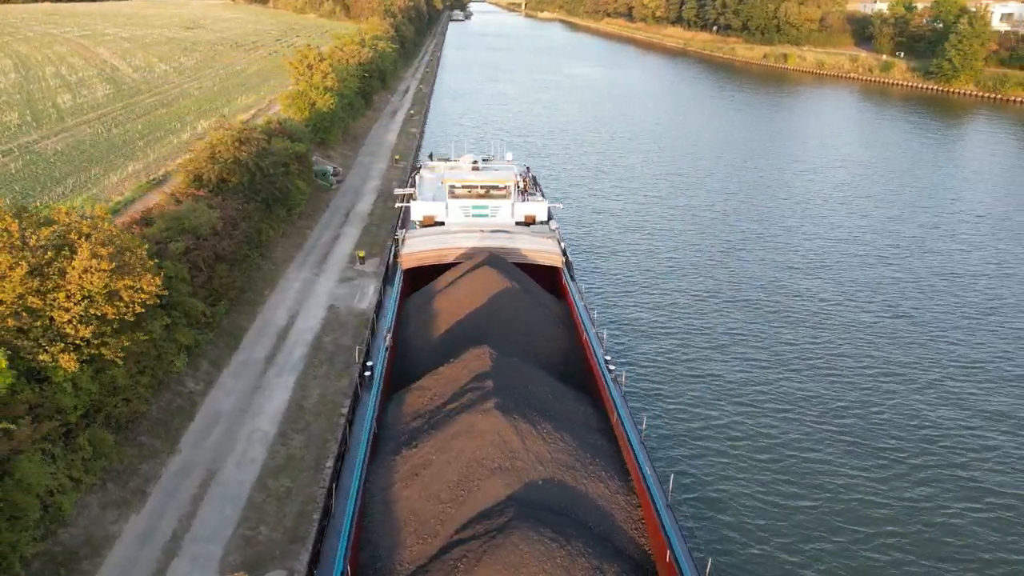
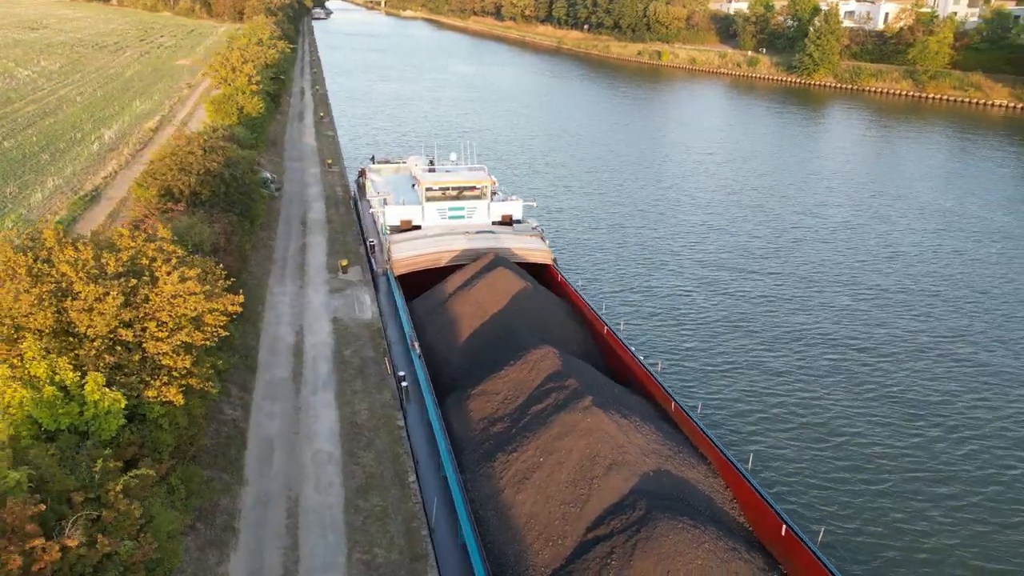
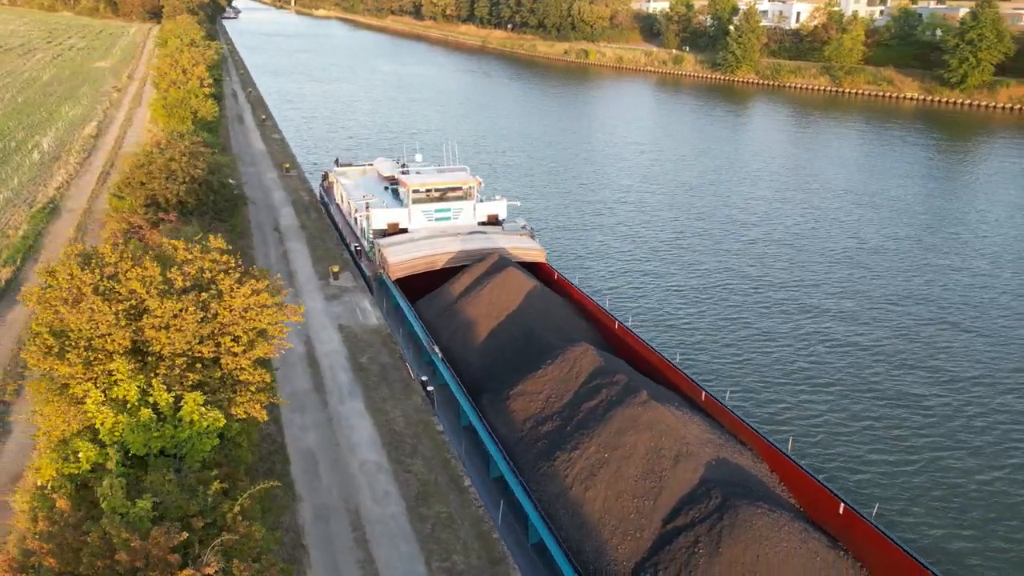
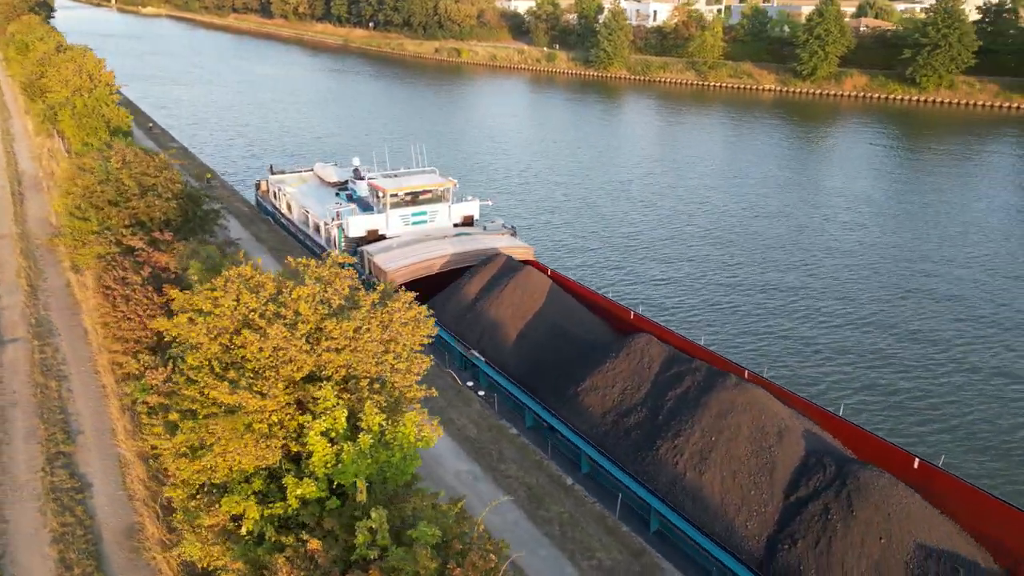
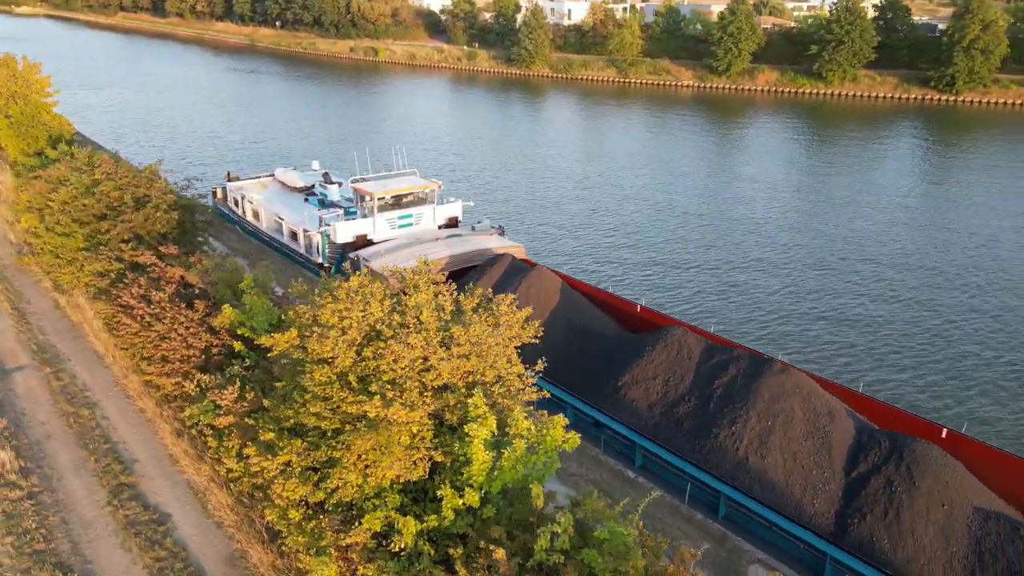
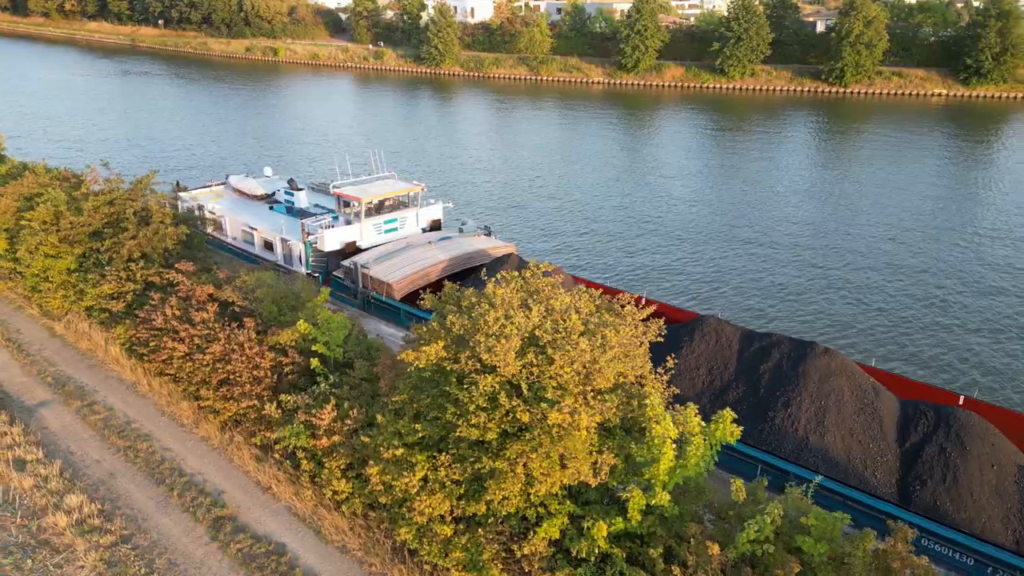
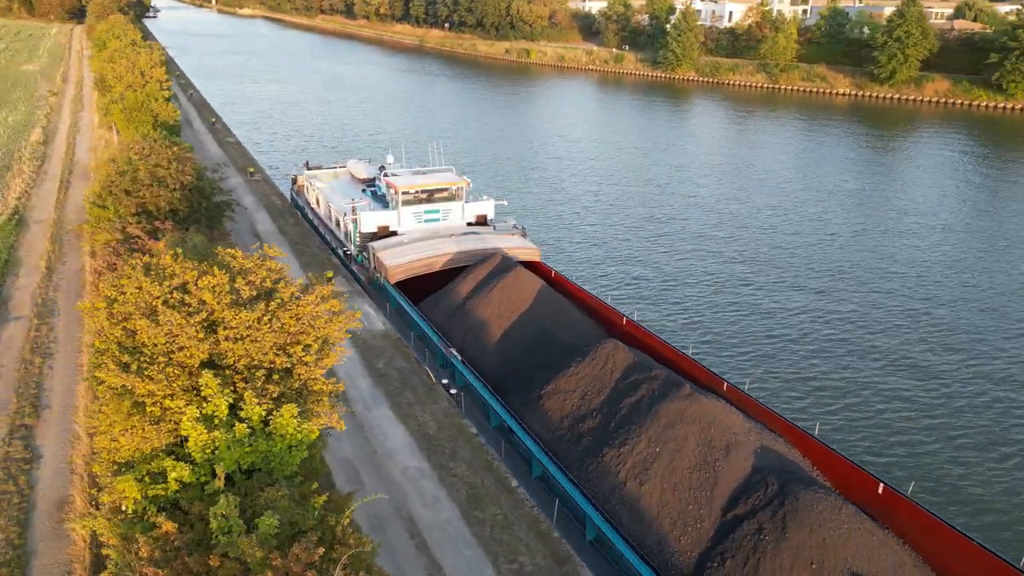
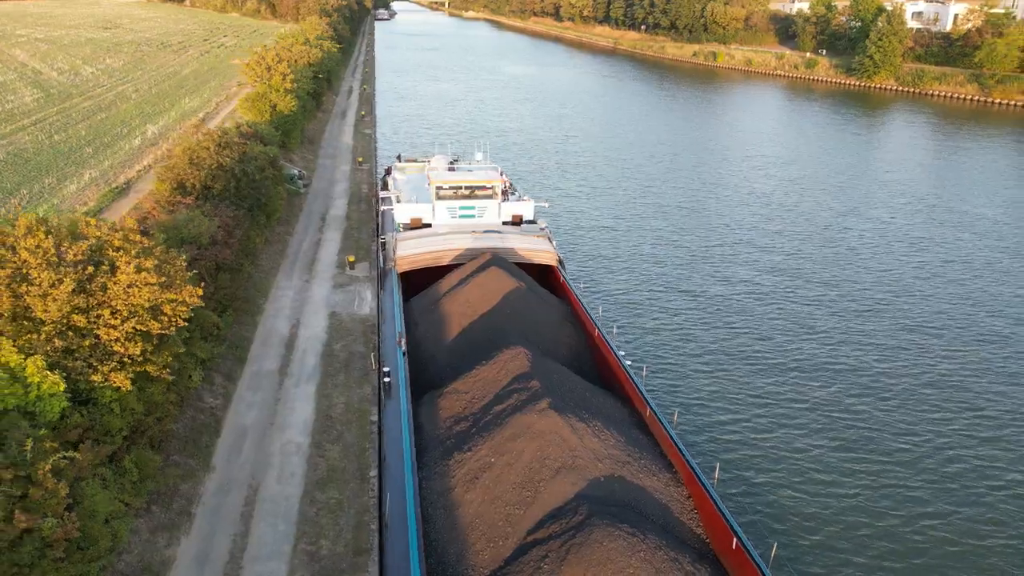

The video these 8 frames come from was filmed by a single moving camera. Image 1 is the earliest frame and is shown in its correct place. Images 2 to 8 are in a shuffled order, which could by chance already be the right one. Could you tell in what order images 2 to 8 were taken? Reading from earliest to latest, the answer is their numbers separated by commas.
8, 2, 3, 7, 4, 5, 6
